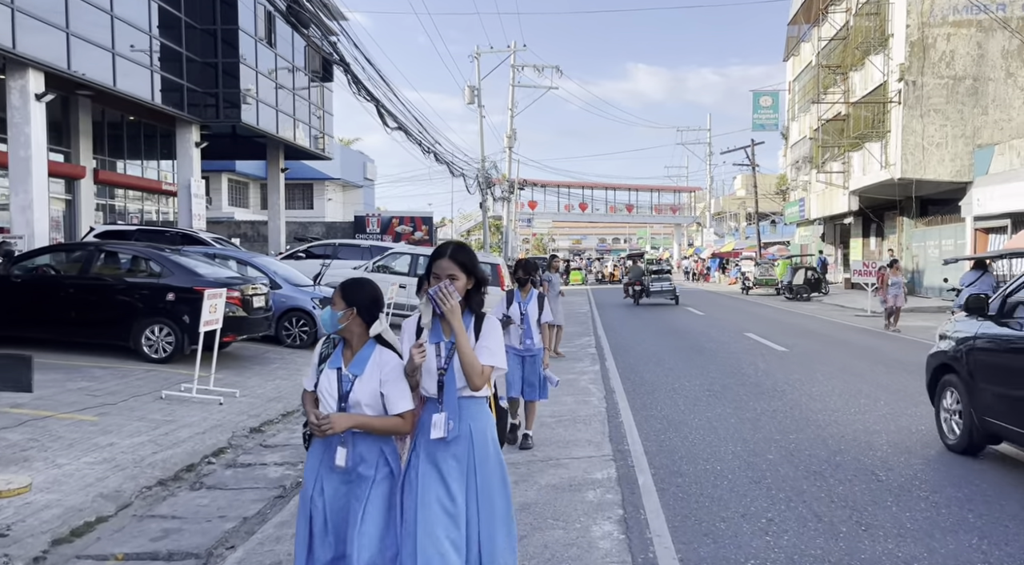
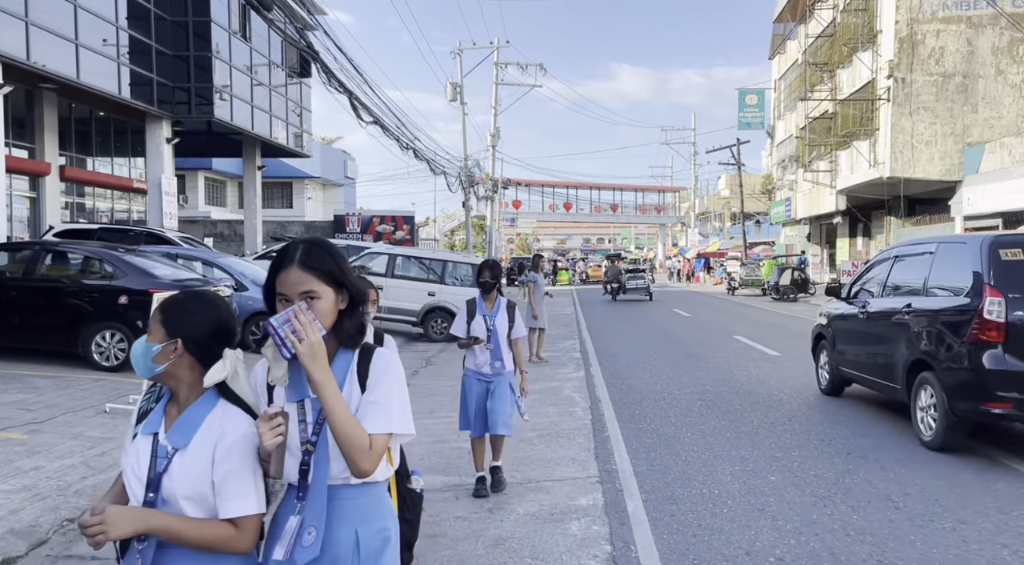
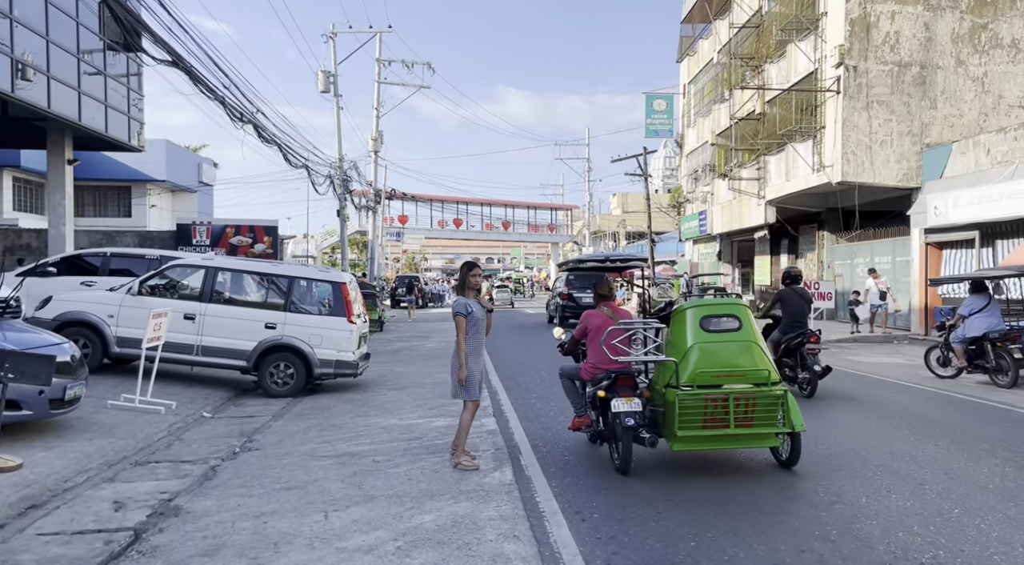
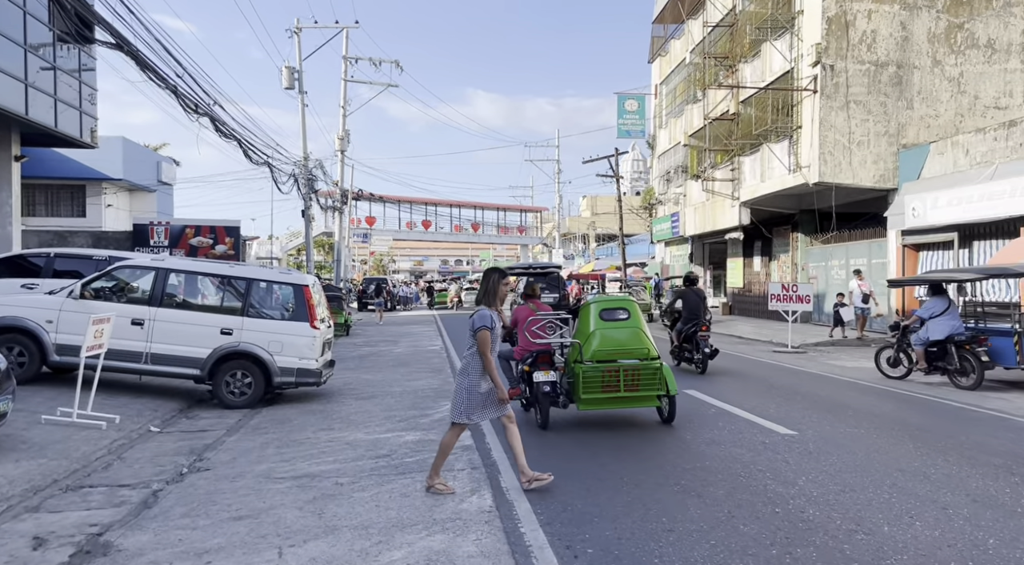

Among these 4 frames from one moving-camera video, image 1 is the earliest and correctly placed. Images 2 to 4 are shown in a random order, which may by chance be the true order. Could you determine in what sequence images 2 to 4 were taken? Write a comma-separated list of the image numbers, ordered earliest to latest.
2, 3, 4
